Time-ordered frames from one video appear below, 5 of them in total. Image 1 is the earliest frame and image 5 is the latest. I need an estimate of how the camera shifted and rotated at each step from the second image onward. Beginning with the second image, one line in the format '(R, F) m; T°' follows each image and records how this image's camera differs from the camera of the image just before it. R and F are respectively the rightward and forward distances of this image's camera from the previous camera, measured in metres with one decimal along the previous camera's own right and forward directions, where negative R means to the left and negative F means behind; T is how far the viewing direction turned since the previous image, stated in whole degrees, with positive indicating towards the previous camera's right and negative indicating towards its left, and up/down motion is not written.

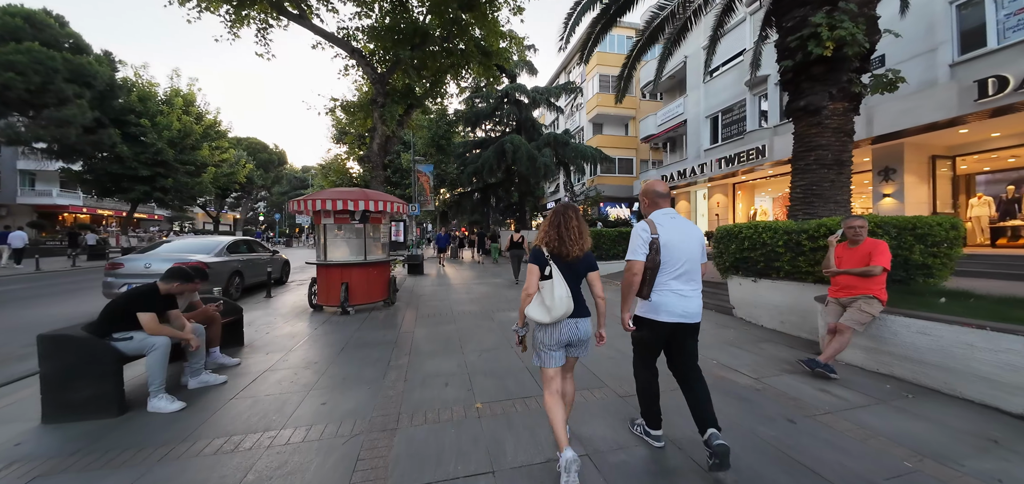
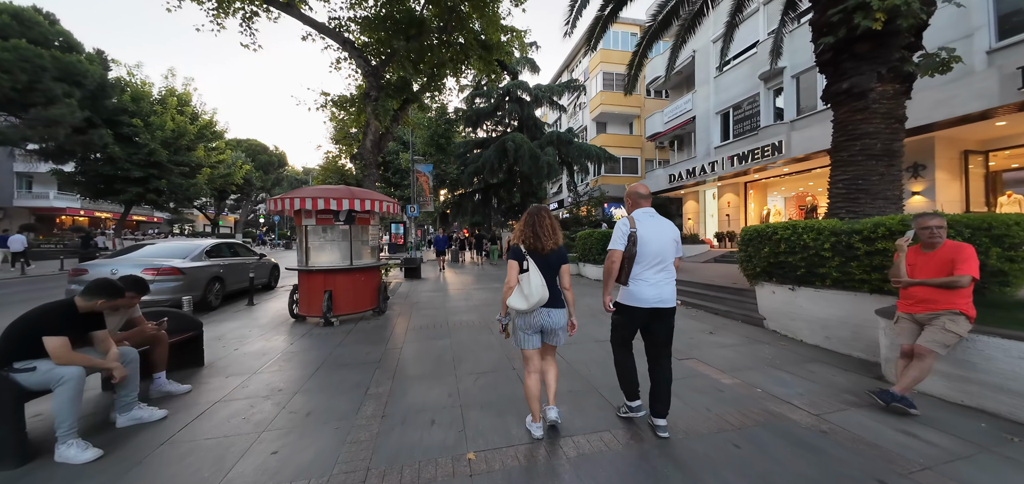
(0.0, +0.7) m; 0°
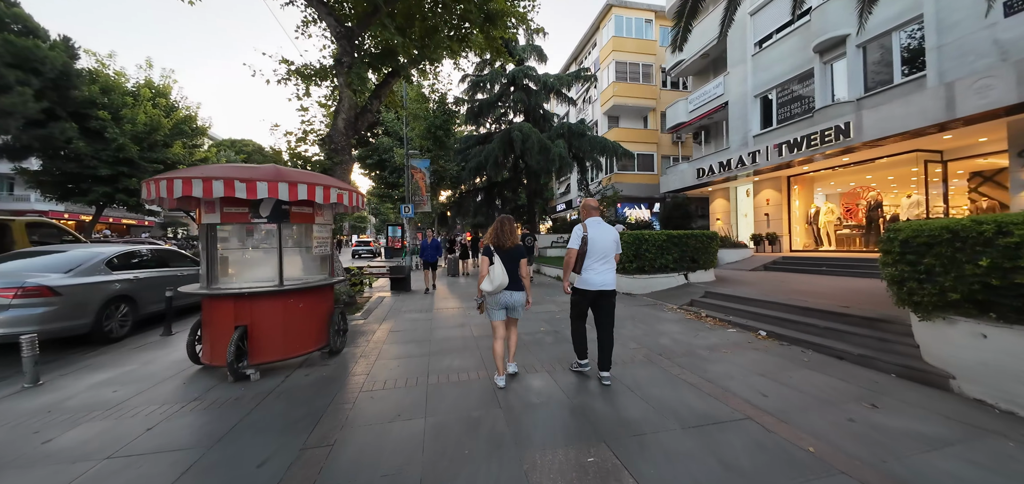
(-0.2, +2.1) m; -1°
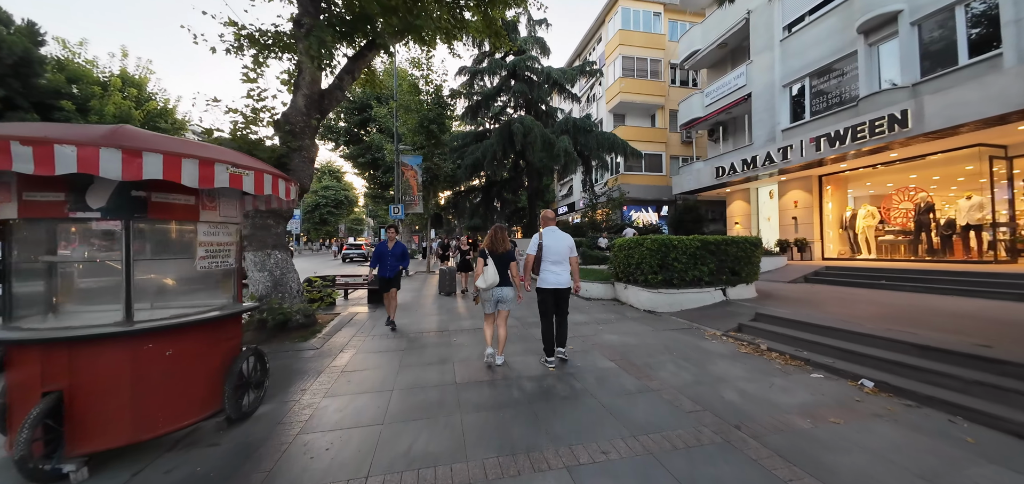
(0.0, +1.5) m; 0°
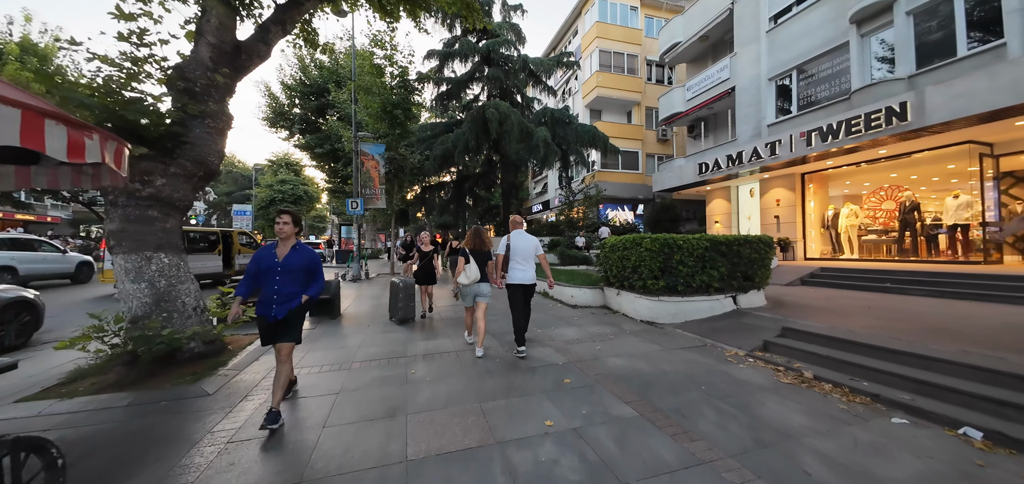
(-0.1, +1.2) m; +5°
